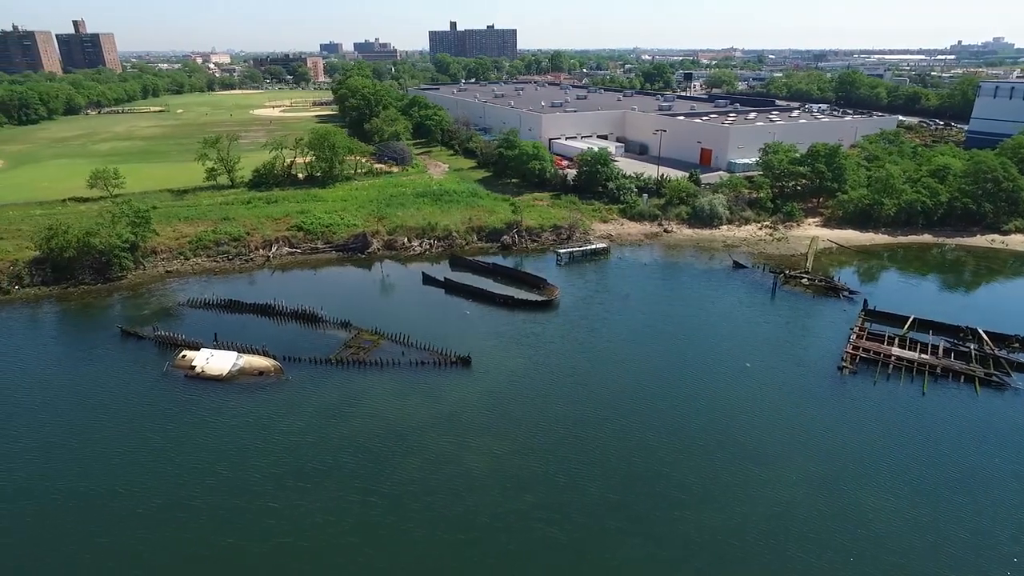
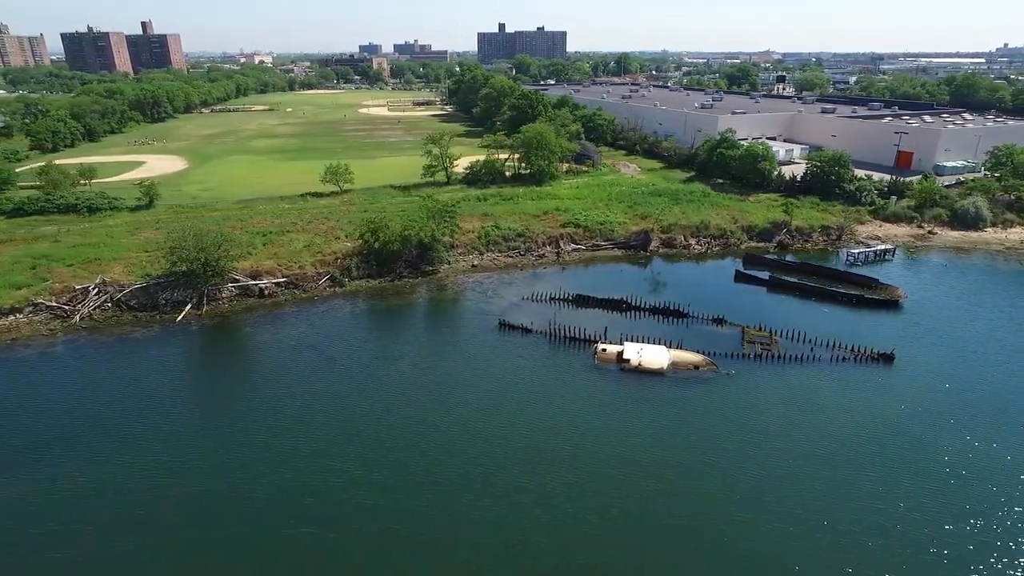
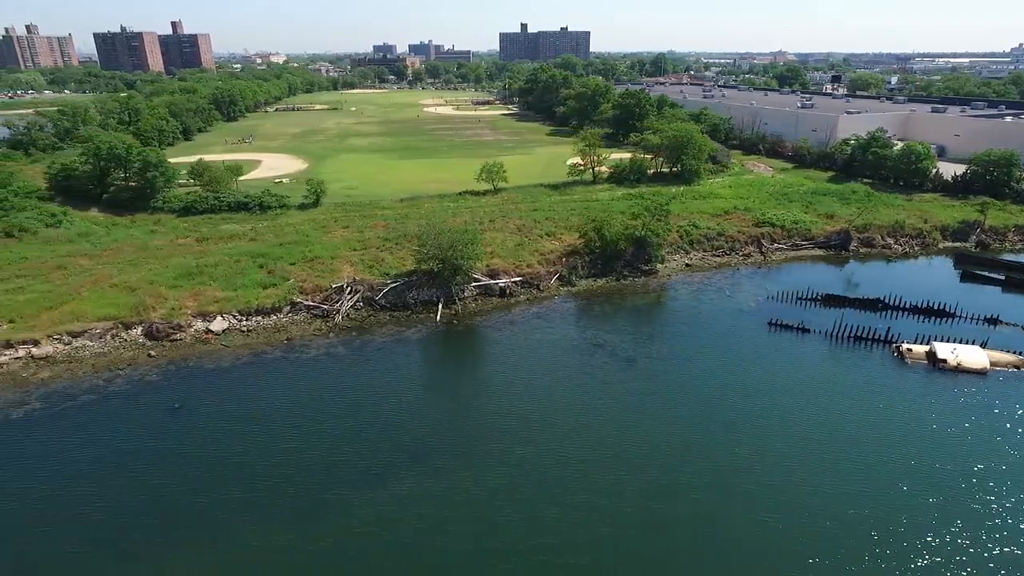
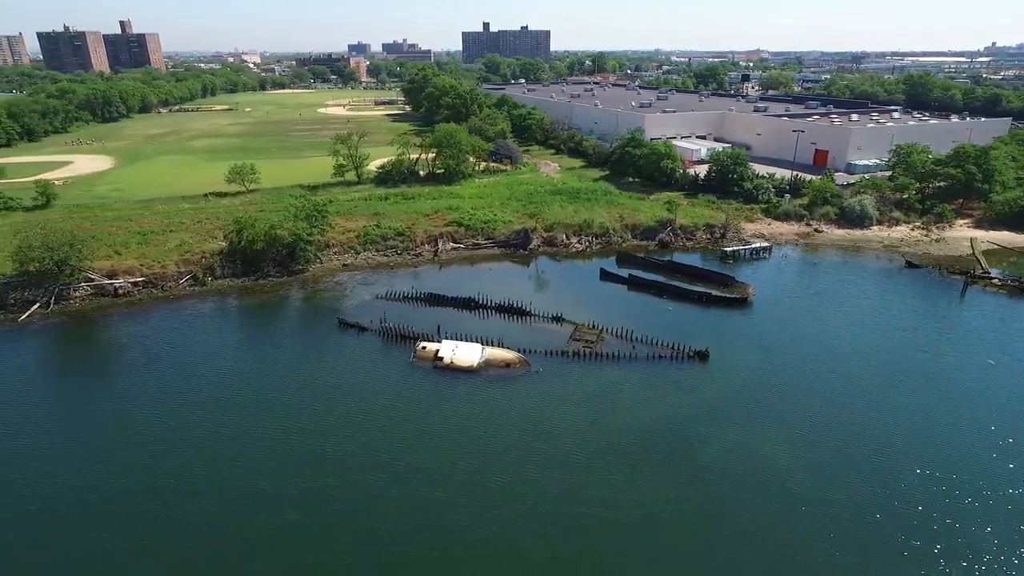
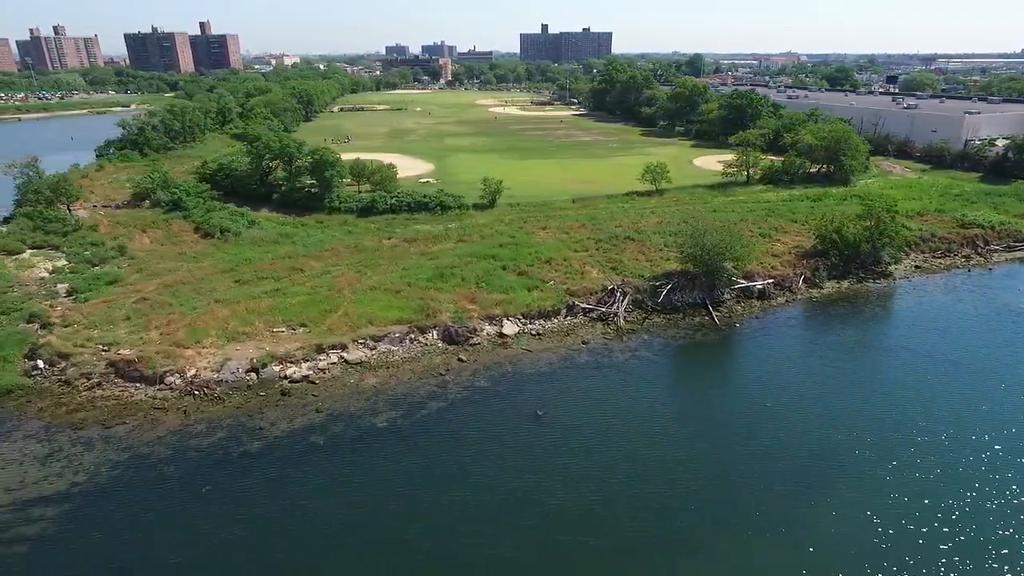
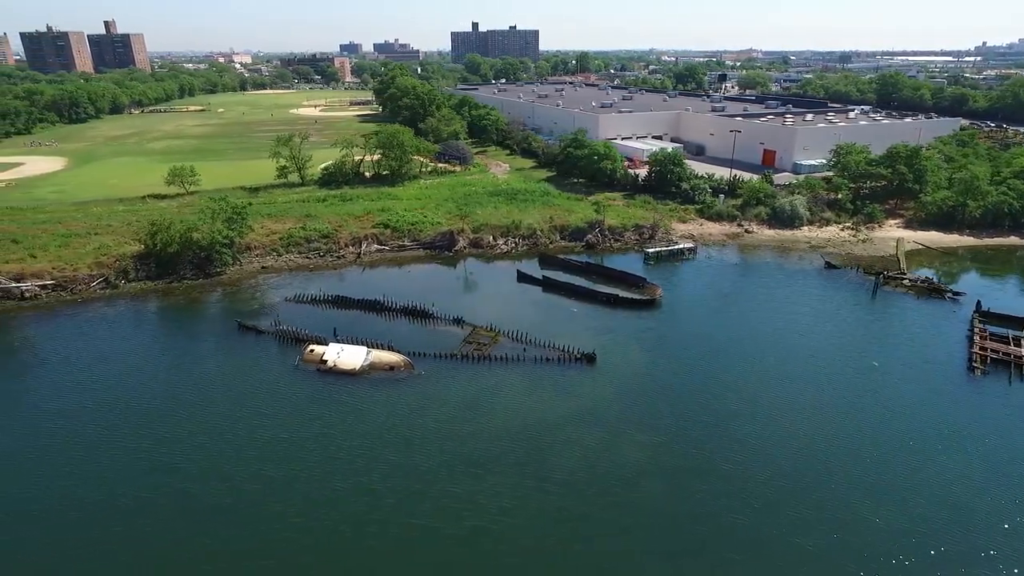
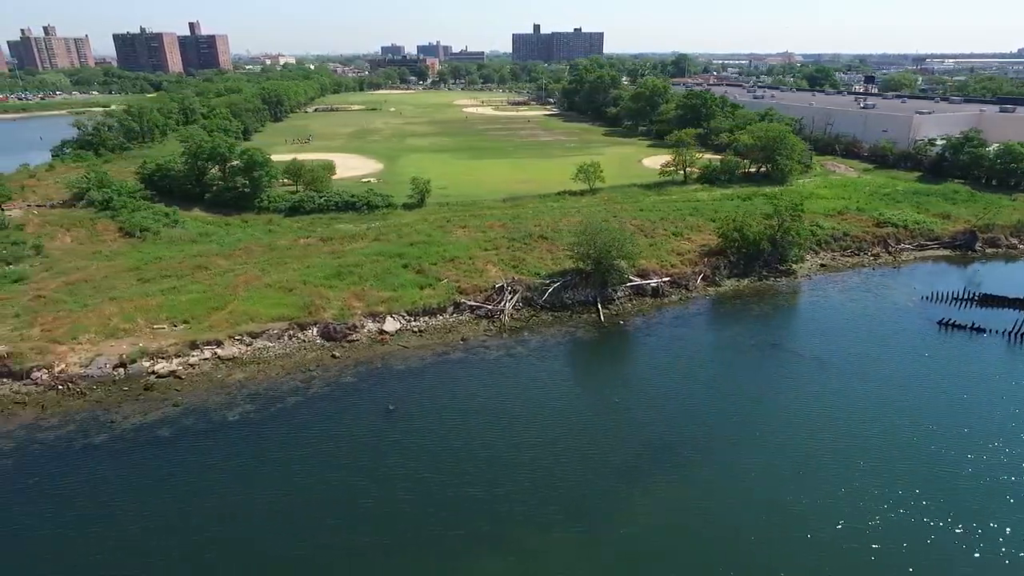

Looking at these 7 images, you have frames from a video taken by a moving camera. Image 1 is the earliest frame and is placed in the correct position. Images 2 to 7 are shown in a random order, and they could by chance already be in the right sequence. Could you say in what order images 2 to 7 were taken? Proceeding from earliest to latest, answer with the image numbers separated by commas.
6, 4, 2, 3, 7, 5
